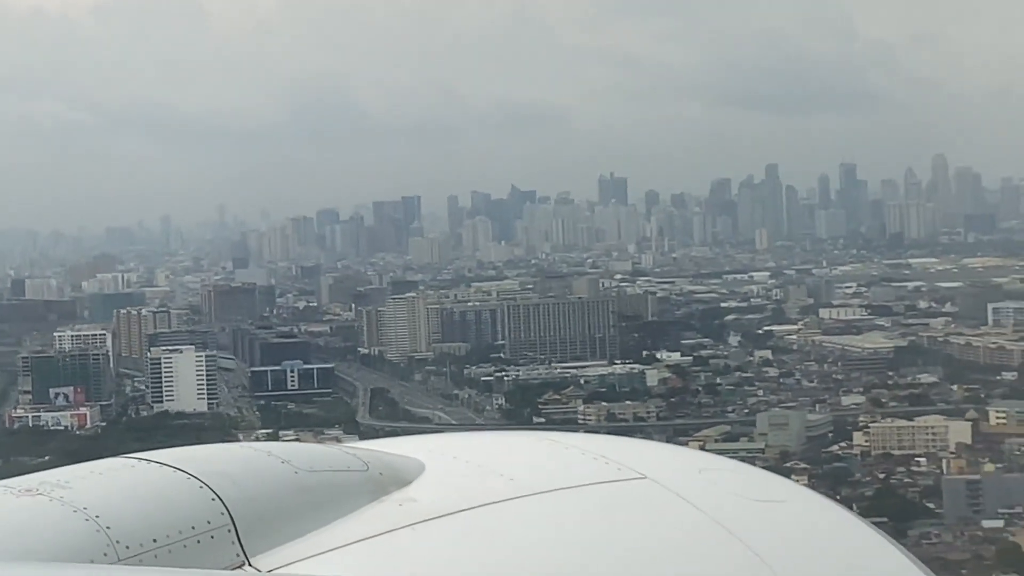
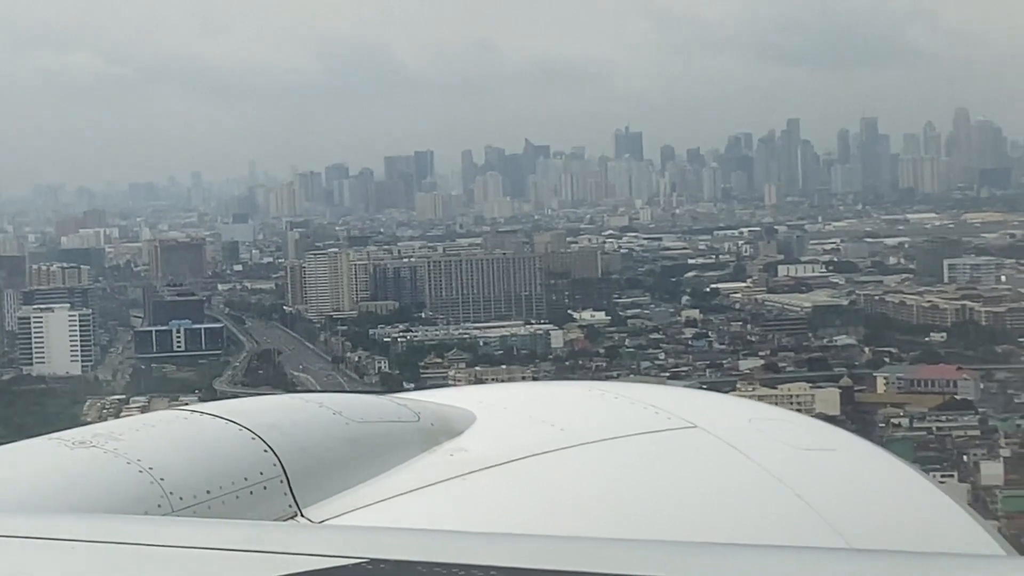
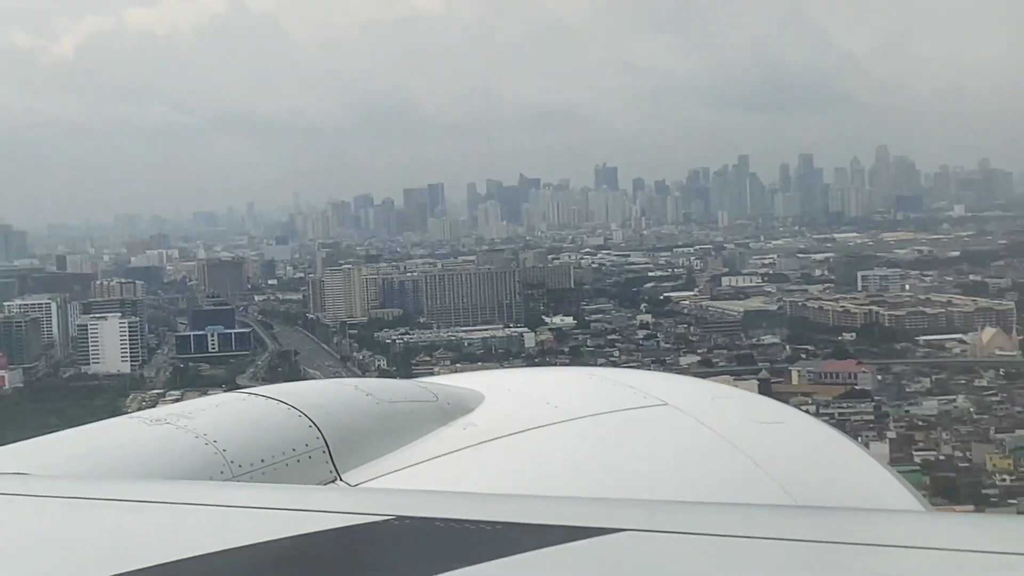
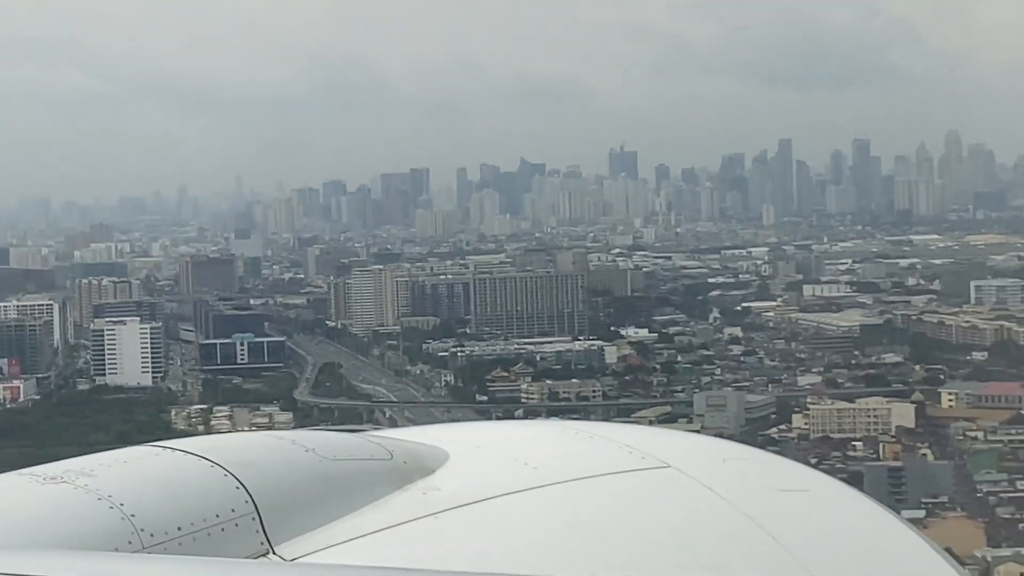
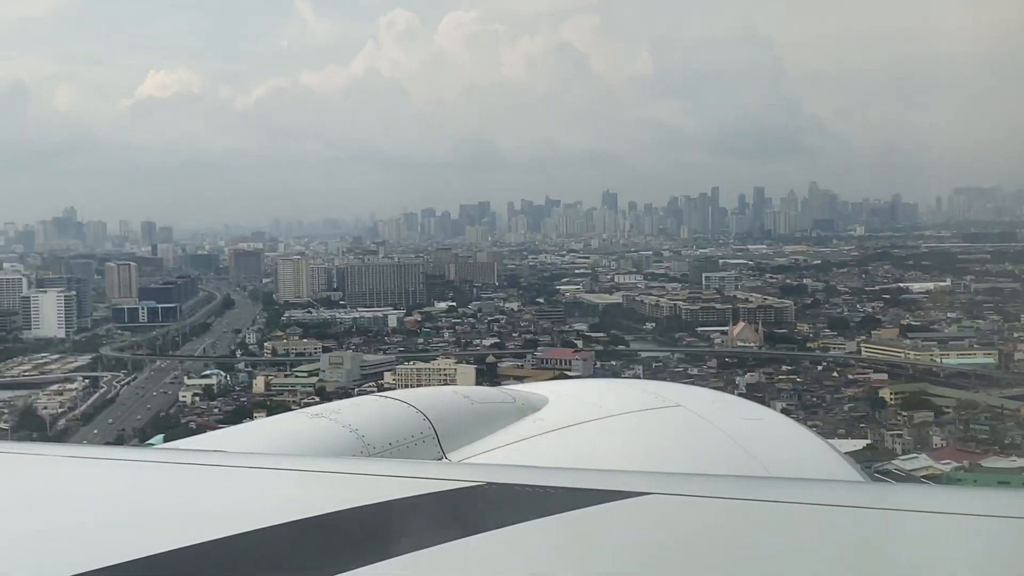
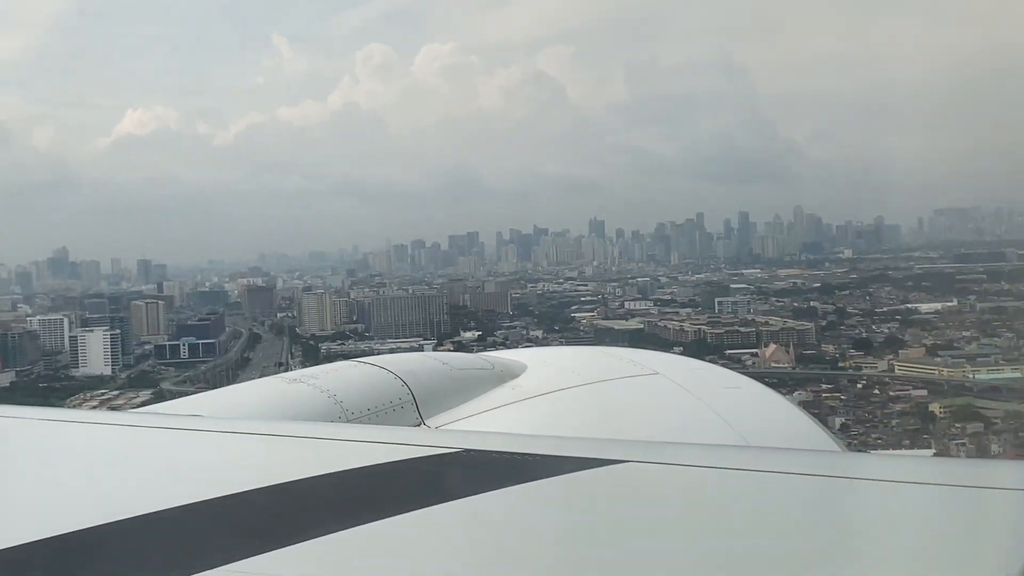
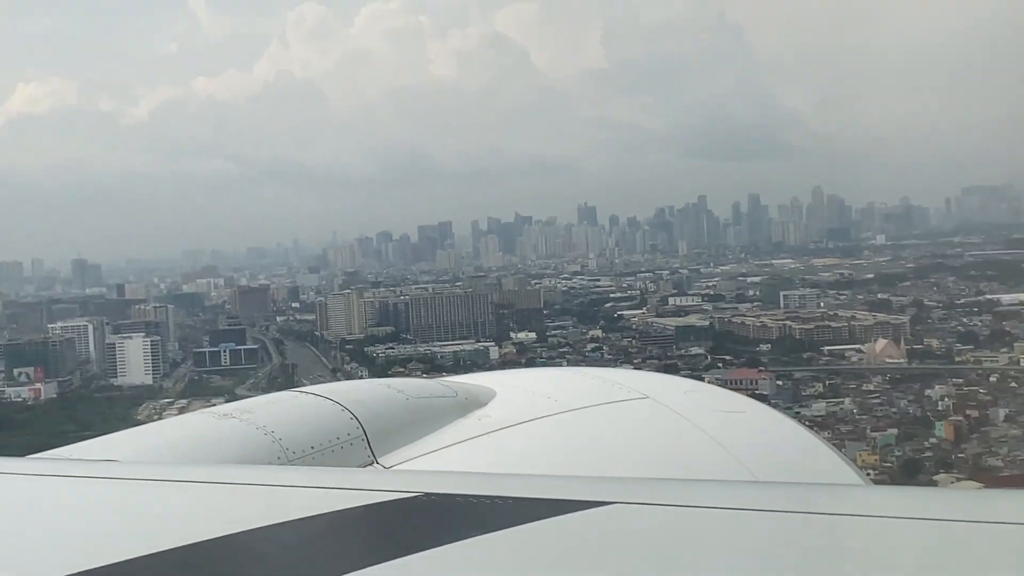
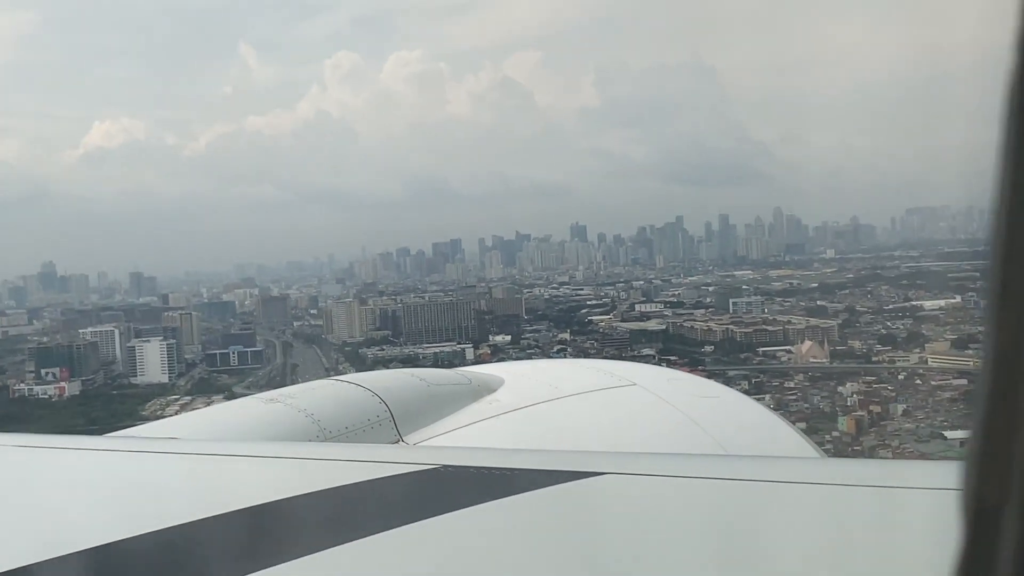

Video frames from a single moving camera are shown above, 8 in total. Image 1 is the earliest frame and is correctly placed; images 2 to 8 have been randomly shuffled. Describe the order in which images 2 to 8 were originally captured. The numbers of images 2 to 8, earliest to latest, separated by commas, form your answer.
4, 2, 3, 7, 8, 6, 5
